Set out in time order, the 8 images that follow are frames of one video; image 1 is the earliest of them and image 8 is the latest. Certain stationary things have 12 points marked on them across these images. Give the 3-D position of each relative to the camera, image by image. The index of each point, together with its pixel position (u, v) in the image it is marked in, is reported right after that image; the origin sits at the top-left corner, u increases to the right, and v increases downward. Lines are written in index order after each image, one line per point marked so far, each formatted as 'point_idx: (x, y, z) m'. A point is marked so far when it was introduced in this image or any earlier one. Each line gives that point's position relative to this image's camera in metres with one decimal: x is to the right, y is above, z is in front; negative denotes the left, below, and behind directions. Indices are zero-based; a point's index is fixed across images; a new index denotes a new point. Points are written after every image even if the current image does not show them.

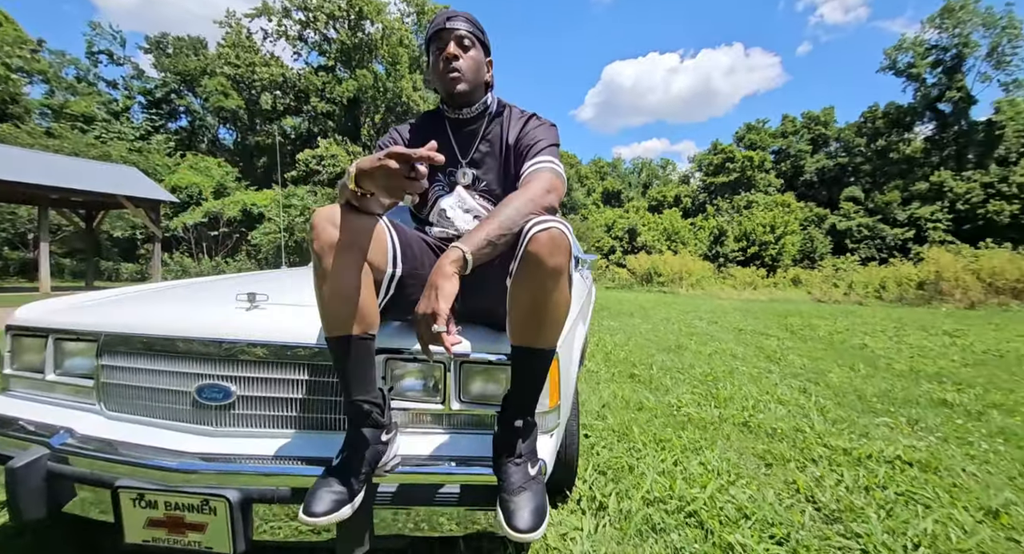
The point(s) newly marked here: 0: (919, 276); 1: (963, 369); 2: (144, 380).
0: (+15.1, 0.0, +16.3) m
1: (+5.3, -1.1, +5.2) m
2: (-1.2, -0.3, +1.4) m
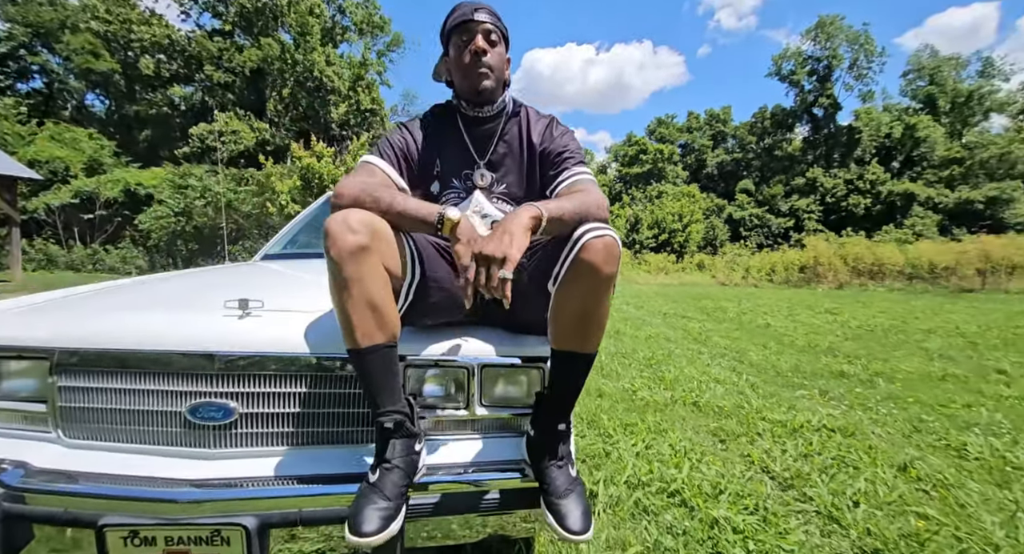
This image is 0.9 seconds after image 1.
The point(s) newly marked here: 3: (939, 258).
0: (+12.3, +0.7, +18.7) m
1: (+4.6, -0.9, +6.1) m
2: (-1.1, -0.3, +1.2) m
3: (+15.4, +0.7, +15.8) m
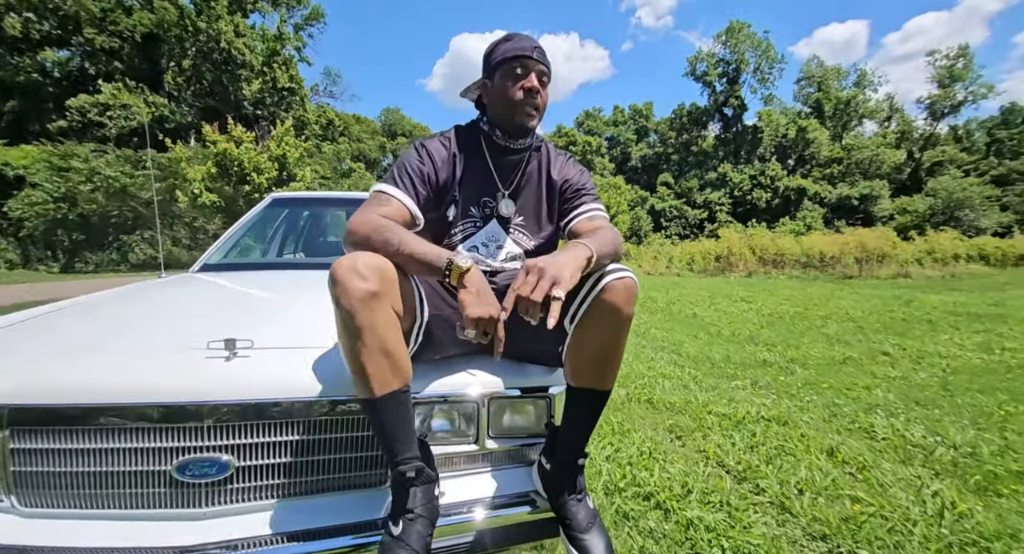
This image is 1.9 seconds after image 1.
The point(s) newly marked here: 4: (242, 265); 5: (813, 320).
0: (+9.4, +1.2, +20.3) m
1: (+3.9, -0.8, +6.7) m
2: (-1.0, -0.4, +1.0) m
3: (+13.0, +1.2, +18.0) m
4: (-1.8, +0.1, +2.9) m
5: (+5.3, -0.8, +7.7) m
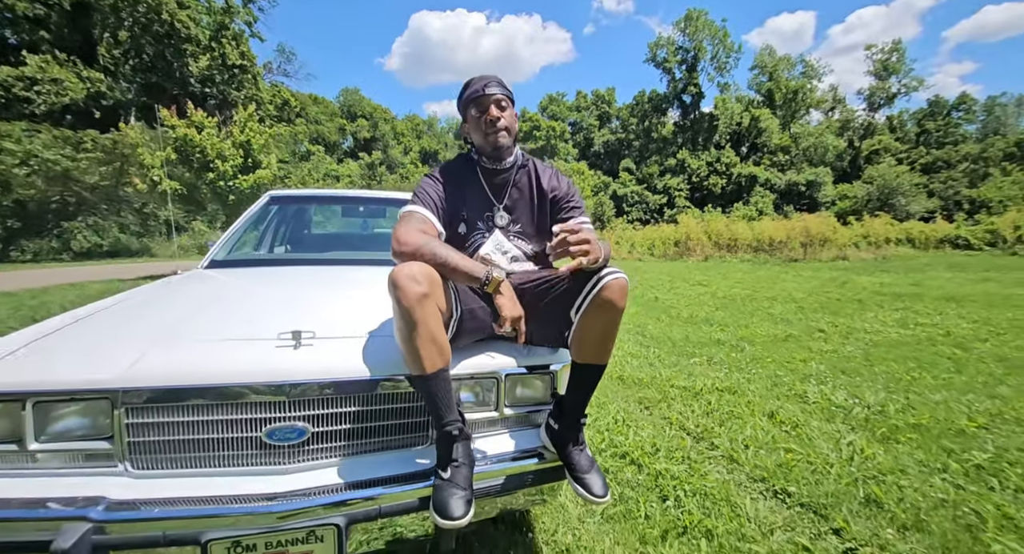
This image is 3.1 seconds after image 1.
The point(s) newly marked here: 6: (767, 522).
0: (+7.9, +2.0, +21.3) m
1: (+3.5, -0.6, +7.4) m
2: (-1.0, -0.5, +1.3) m
3: (+11.6, +1.9, +19.2) m
4: (-1.9, +0.1, +3.1) m
5: (+4.8, -0.5, +8.5) m
6: (+1.1, -1.1, +2.0) m
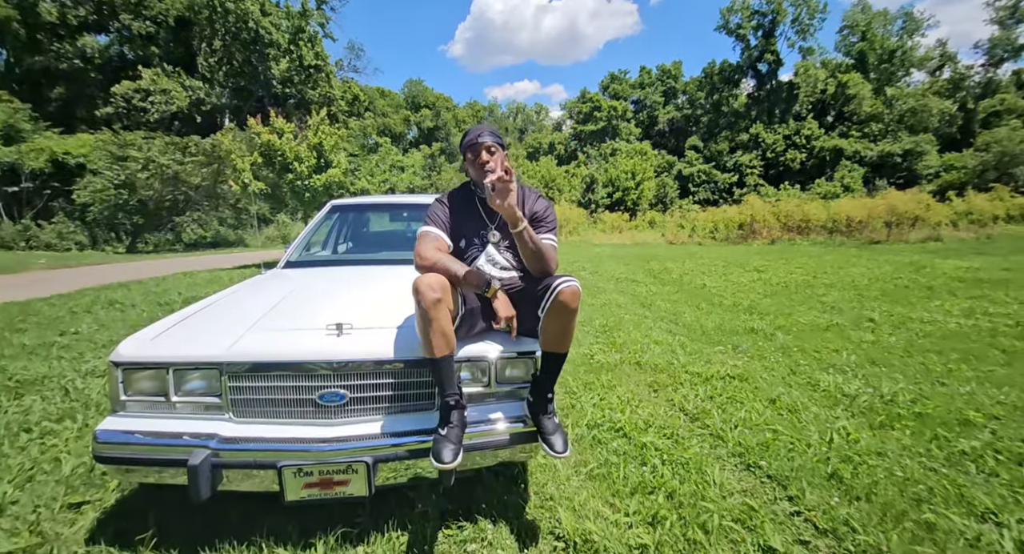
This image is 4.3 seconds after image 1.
0: (+10.5, +2.7, +20.3) m
1: (+4.2, -0.4, +7.3) m
2: (-1.1, -0.5, +1.9) m
3: (+13.9, +2.6, +17.7) m
4: (-1.7, +0.1, +3.7) m
5: (+5.7, -0.2, +8.2) m
6: (+1.1, -1.1, +2.3) m
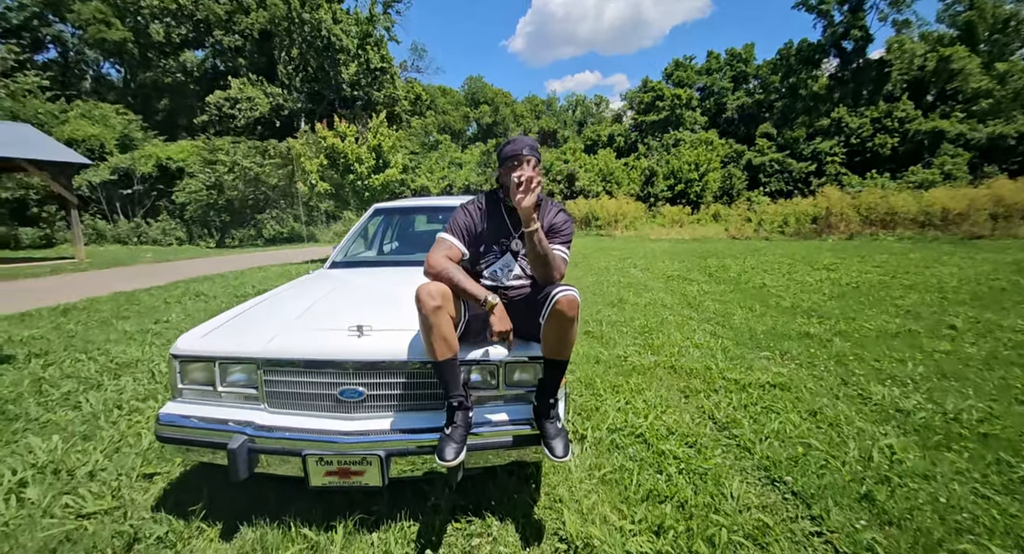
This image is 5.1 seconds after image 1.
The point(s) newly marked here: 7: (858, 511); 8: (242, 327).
0: (+12.9, +2.8, +18.8) m
1: (+4.9, -0.4, +6.7) m
2: (-1.0, -0.5, +2.1) m
3: (+15.9, +2.6, +15.8) m
4: (-1.4, +0.1, +4.0) m
5: (+6.5, -0.2, +7.4) m
6: (+1.2, -1.1, +2.2) m
7: (+1.6, -1.1, +2.1) m
8: (-1.4, -0.3, +2.3) m
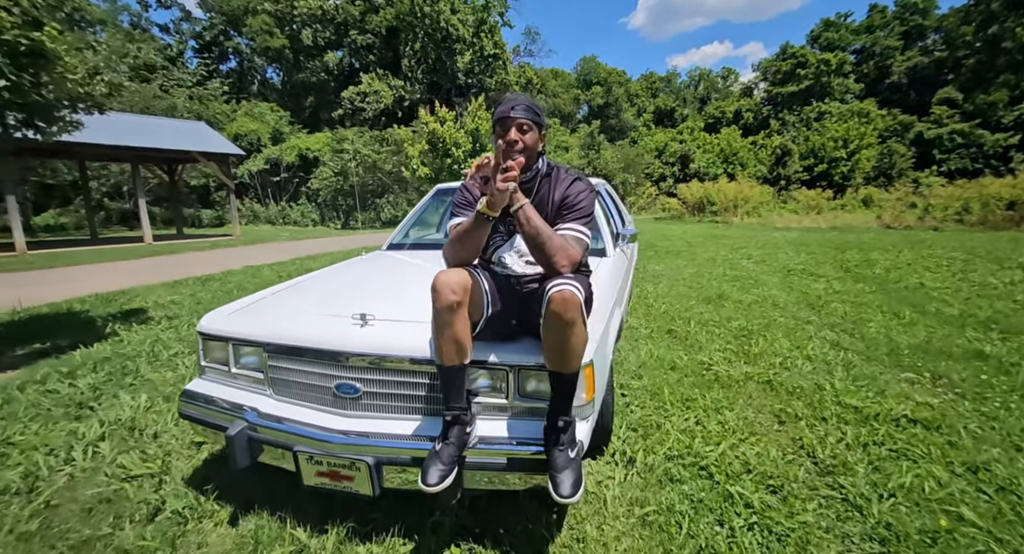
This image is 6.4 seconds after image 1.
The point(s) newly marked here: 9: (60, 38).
0: (+16.7, +2.7, +14.7) m
1: (+5.9, -0.4, +5.1) m
2: (-1.0, -0.4, +2.0) m
3: (+18.9, +2.3, +11.1) m
4: (-0.8, +0.3, +3.9) m
5: (+7.7, -0.3, +5.3) m
6: (+1.2, -1.1, +1.6) m
7: (+1.6, -1.1, +1.3) m
8: (-1.3, -0.1, +2.3) m
9: (-3.5, +1.8, +3.4) m
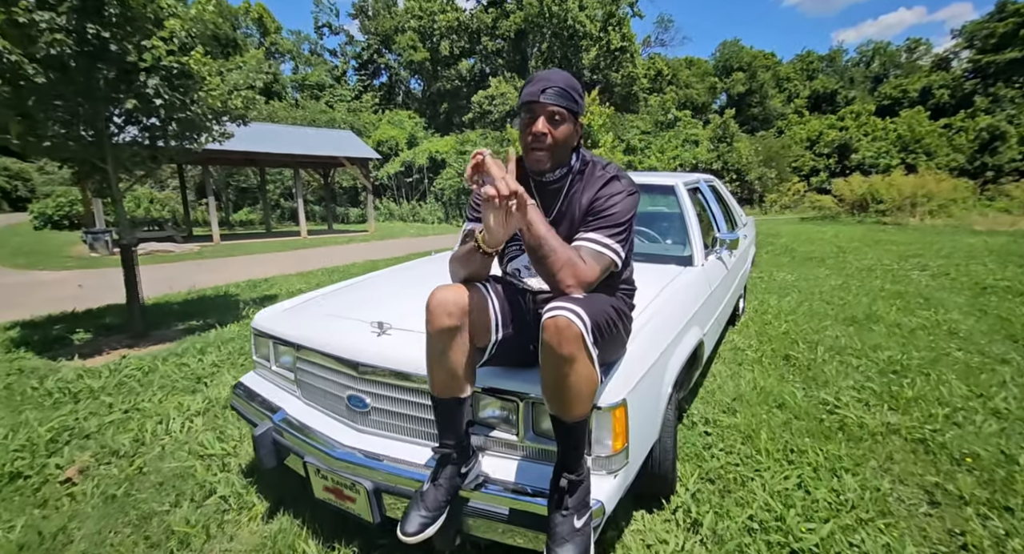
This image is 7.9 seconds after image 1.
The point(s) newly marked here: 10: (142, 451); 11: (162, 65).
0: (+19.7, +1.9, +9.4) m
1: (+6.6, -0.7, +3.1) m
2: (-0.8, -0.4, +1.9) m
3: (+20.9, +1.5, +5.4) m
4: (-0.1, +0.3, +3.8) m
5: (+8.4, -0.7, +2.9) m
6: (+1.1, -1.2, +1.0) m
7: (+1.5, -1.2, +0.7) m
8: (-1.0, -0.1, +2.3) m
9: (-2.8, +1.9, +3.9) m
10: (-2.1, -1.0, +2.4) m
11: (-3.0, +1.8, +3.7) m
